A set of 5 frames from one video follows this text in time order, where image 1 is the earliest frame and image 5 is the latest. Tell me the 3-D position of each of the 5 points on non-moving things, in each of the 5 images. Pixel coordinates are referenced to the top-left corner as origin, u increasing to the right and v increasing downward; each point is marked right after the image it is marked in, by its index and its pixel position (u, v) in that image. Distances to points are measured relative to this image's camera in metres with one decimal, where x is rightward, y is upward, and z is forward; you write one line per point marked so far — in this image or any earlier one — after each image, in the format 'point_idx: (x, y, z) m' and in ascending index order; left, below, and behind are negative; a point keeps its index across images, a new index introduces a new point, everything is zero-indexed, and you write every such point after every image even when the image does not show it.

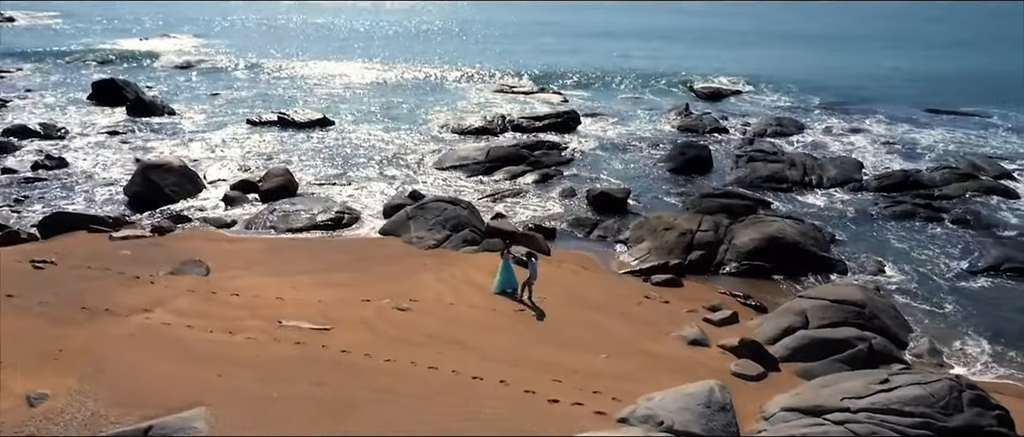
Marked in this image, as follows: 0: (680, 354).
0: (+3.2, -2.5, +14.6) m
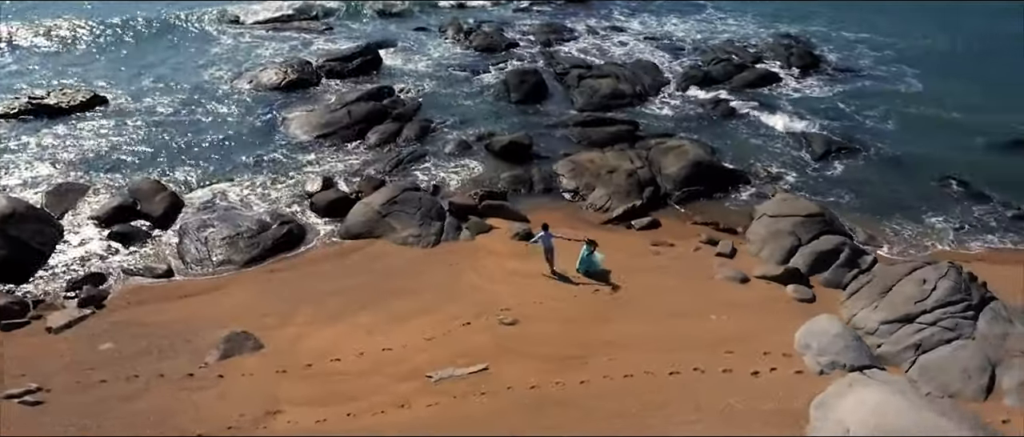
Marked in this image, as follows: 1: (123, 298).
0: (+5.2, -1.6, +17.3) m
1: (-8.3, -1.7, +16.9) m
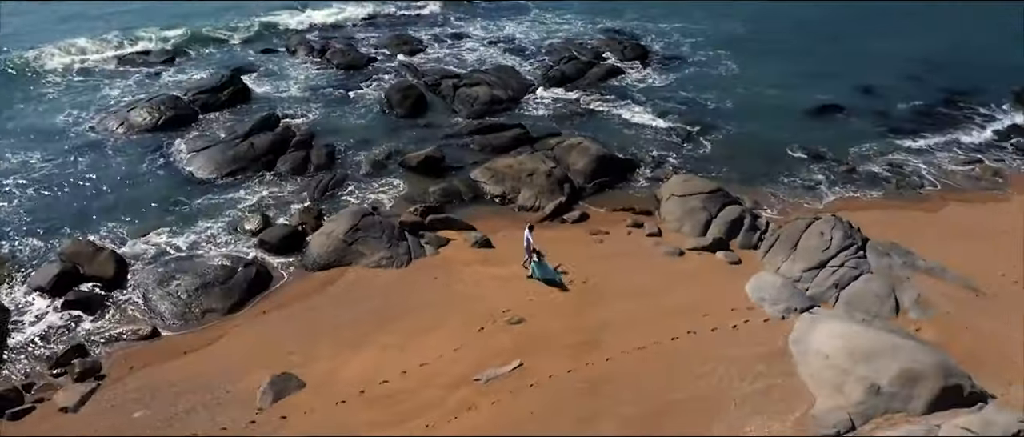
0: (+4.6, -1.2, +20.4) m
1: (-8.2, -3.1, +16.5) m
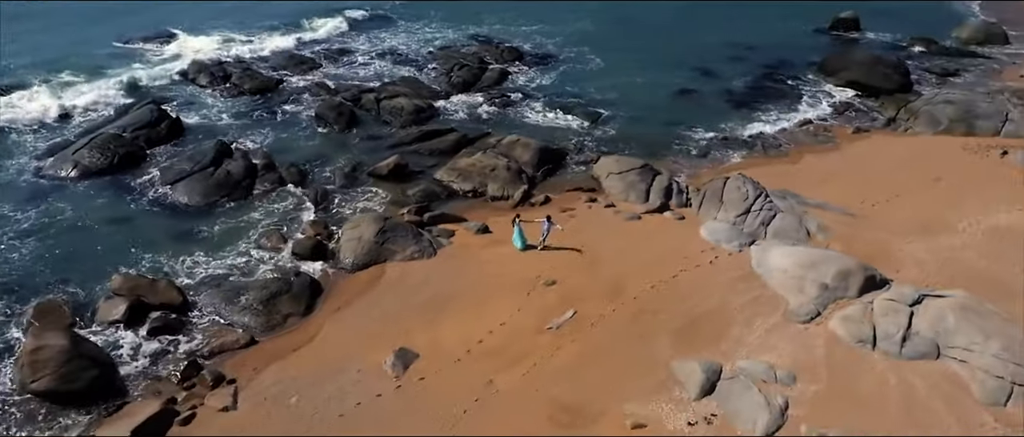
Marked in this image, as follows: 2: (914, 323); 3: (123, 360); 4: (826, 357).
0: (+4.5, -0.2, +26.1) m
1: (-6.5, -3.7, +19.1) m
2: (+9.7, -2.5, +18.9) m
3: (-9.6, -3.5, +19.5) m
4: (+7.3, -3.2, +18.4) m
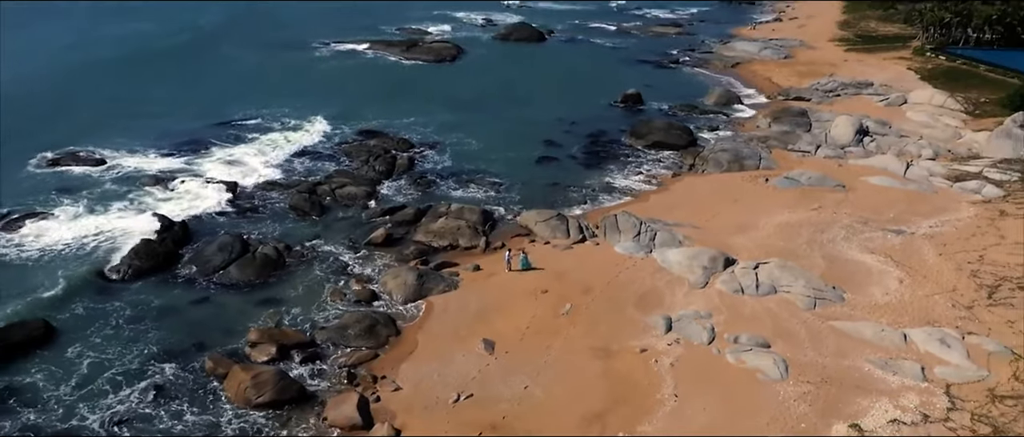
0: (+3.3, -1.6, +39.1) m
1: (-4.7, -5.6, +29.0) m
2: (+10.6, -2.5, +33.6) m
3: (-7.8, -5.8, +28.5) m
4: (+8.6, -3.4, +32.3) m
